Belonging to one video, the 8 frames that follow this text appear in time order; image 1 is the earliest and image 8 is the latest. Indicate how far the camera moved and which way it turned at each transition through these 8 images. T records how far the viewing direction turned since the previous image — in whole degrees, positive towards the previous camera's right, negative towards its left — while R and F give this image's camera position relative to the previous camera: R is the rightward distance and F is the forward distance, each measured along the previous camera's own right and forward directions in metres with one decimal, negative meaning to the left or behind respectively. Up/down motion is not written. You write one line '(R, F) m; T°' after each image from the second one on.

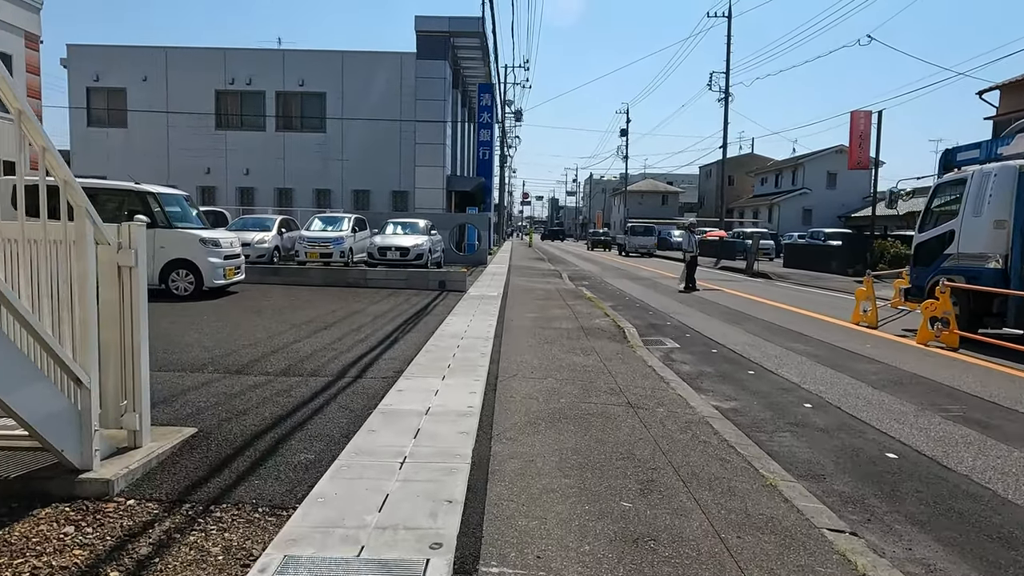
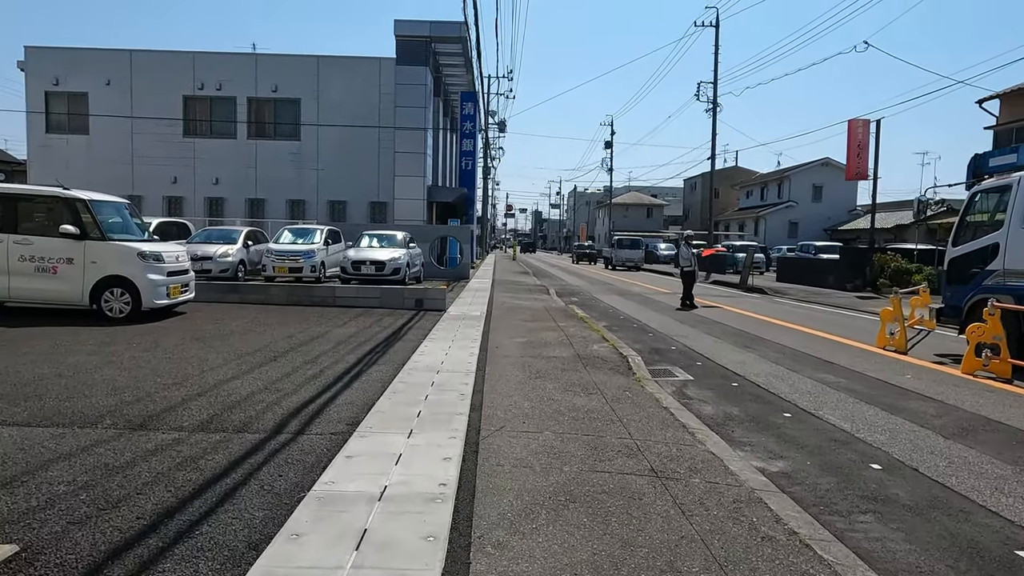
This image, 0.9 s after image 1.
(0.0, +1.4) m; +1°
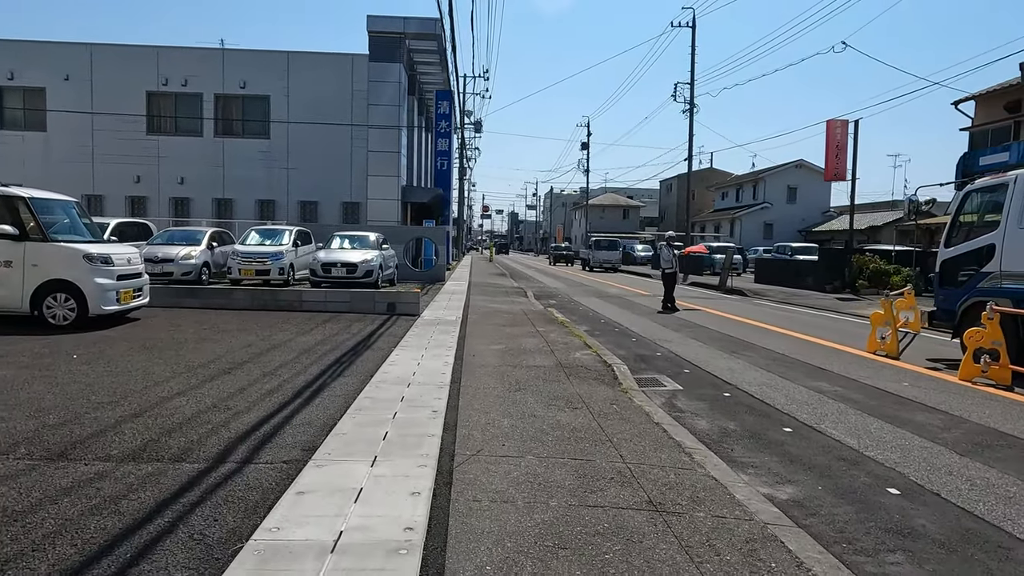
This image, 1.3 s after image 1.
(0.0, +0.6) m; +2°
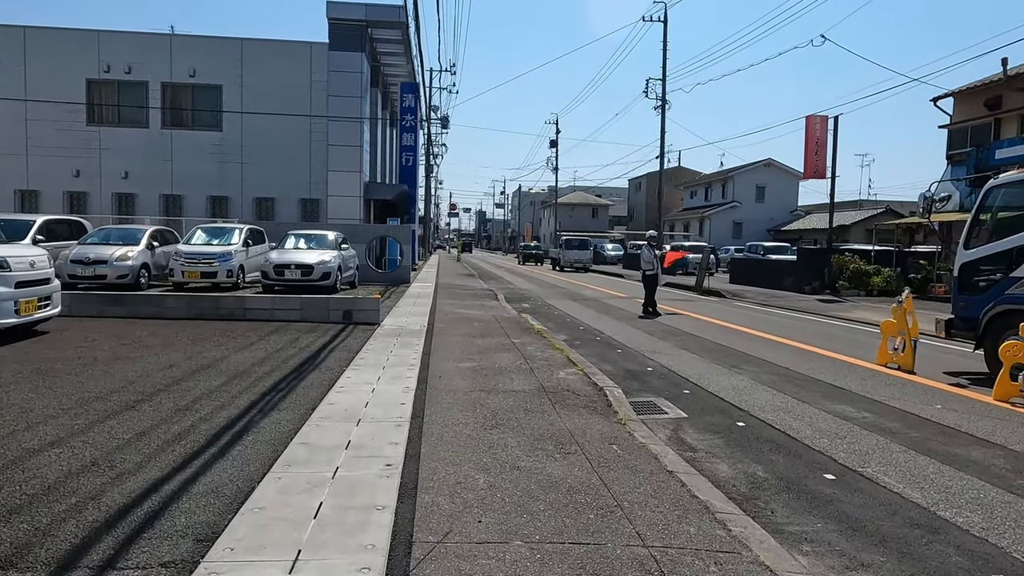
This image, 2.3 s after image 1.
(-0.1, +1.2) m; +3°
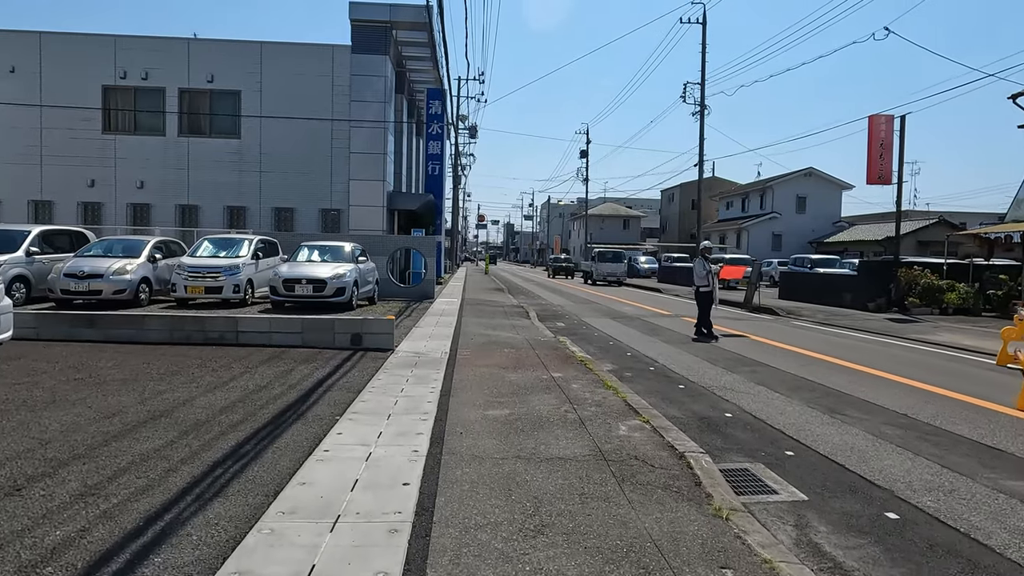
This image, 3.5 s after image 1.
(-0.1, +1.8) m; -2°
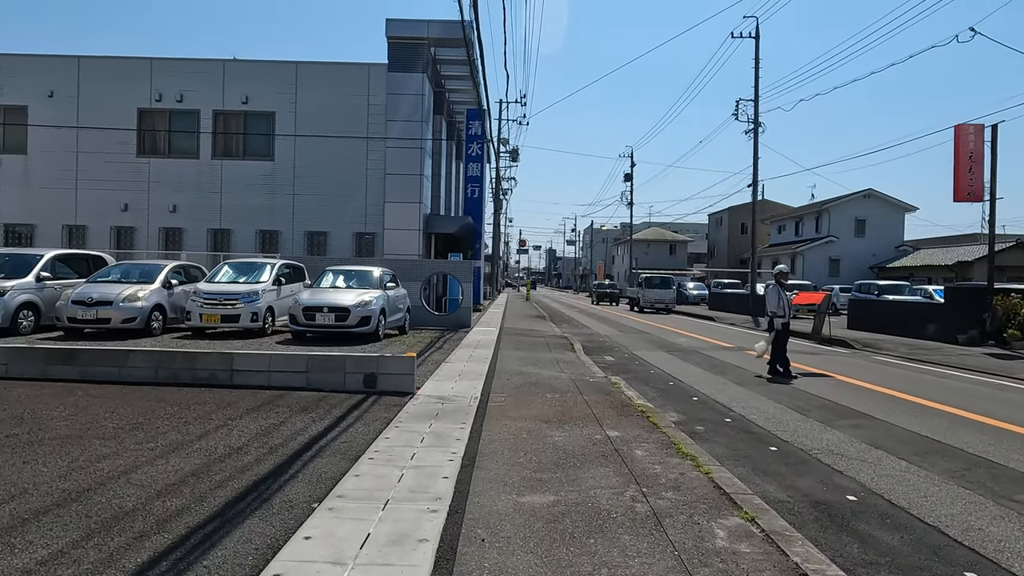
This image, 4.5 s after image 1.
(0.0, +1.6) m; -4°
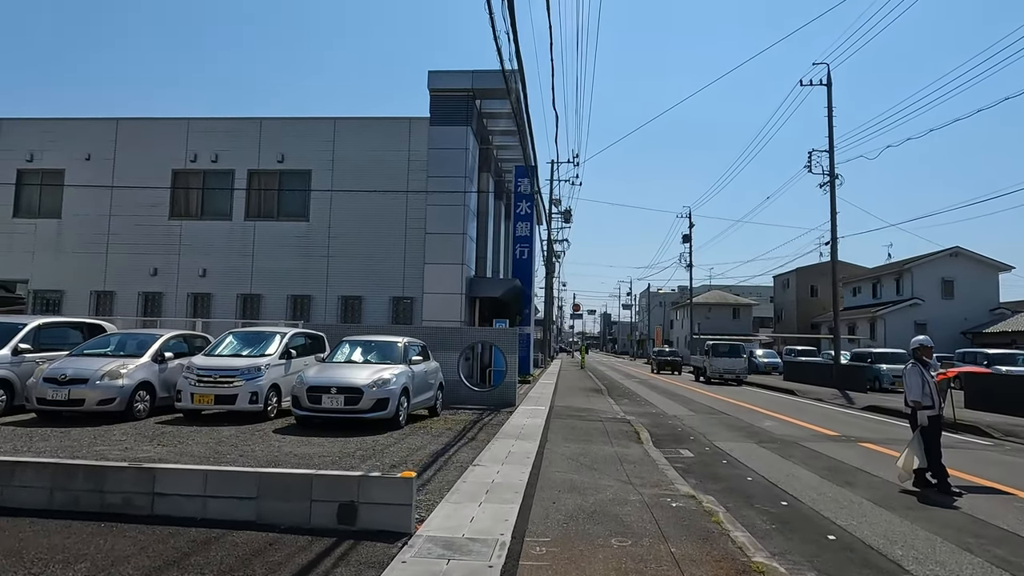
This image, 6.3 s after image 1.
(+0.1, +2.6) m; -5°
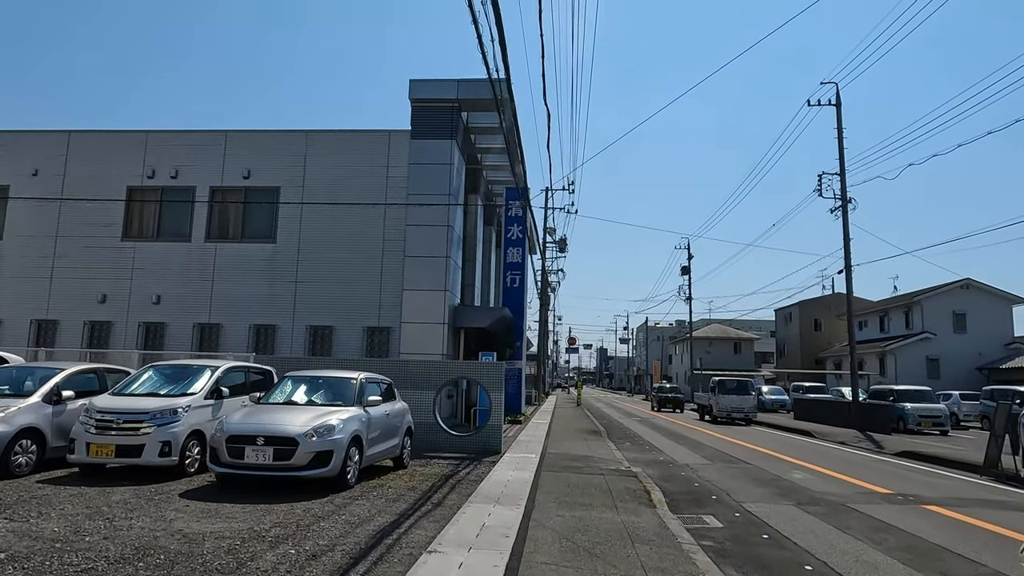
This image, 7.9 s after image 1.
(+0.2, +2.4) m; 0°
